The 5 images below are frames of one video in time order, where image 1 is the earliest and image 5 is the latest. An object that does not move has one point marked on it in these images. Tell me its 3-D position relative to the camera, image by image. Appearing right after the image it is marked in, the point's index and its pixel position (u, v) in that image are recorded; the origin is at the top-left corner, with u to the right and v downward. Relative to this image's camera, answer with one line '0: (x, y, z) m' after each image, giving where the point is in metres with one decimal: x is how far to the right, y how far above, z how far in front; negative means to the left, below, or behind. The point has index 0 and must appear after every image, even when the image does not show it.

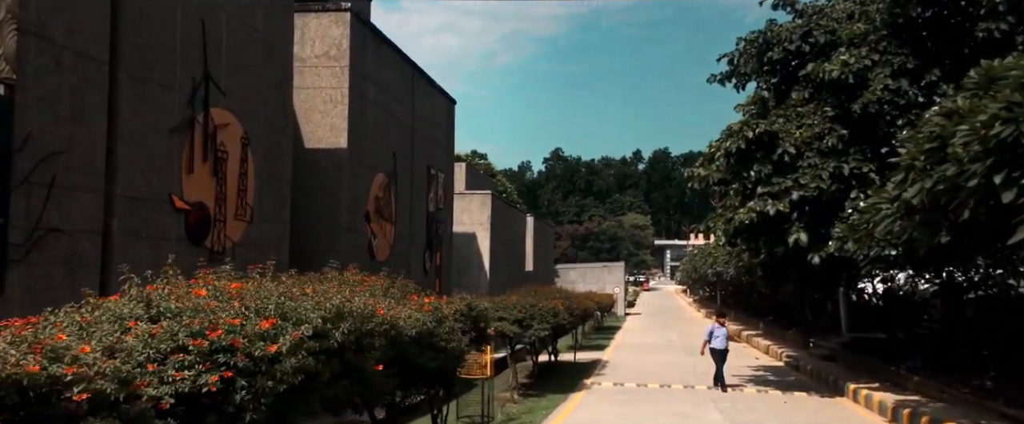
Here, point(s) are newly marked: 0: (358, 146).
0: (-3.3, +1.4, +19.0) m
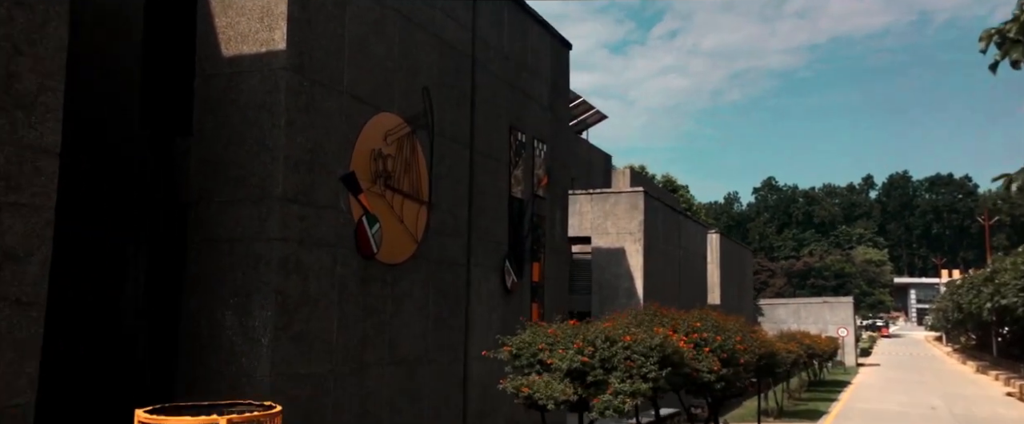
0: (-2.3, +1.9, +10.5) m
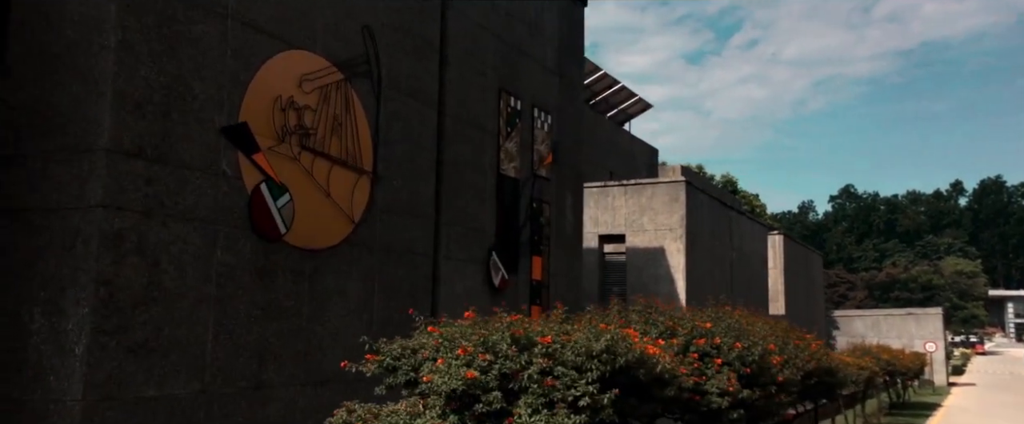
0: (-2.9, +2.2, +7.7) m
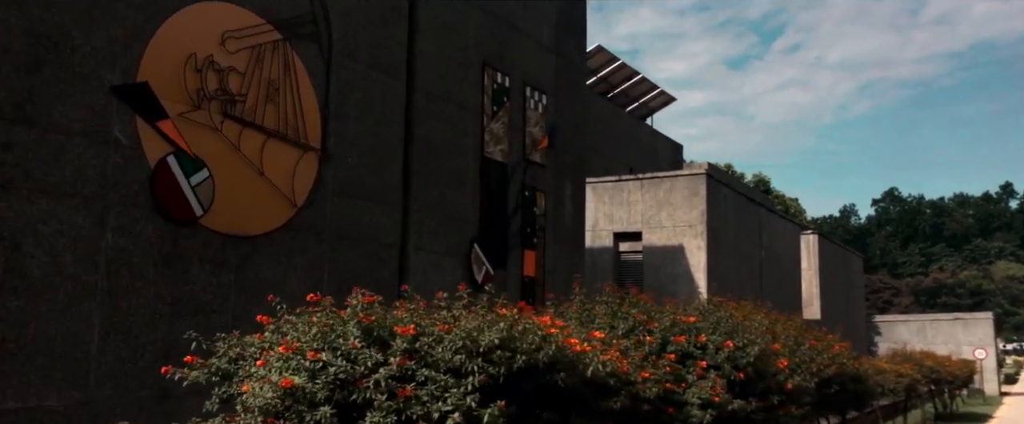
0: (-3.3, +2.4, +6.5) m
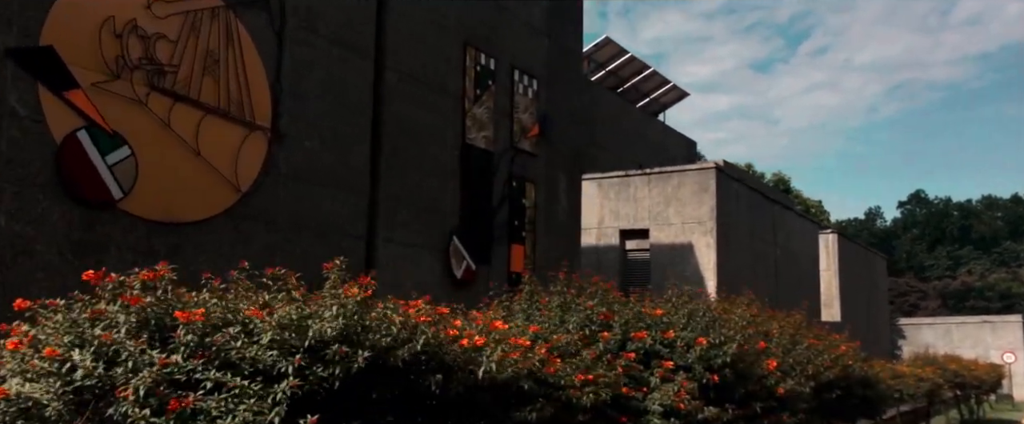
0: (-3.7, +2.6, +5.7) m
